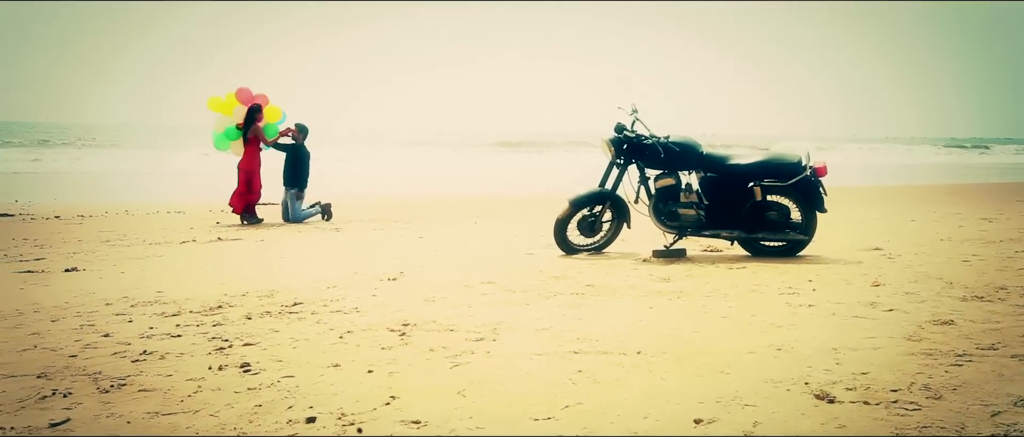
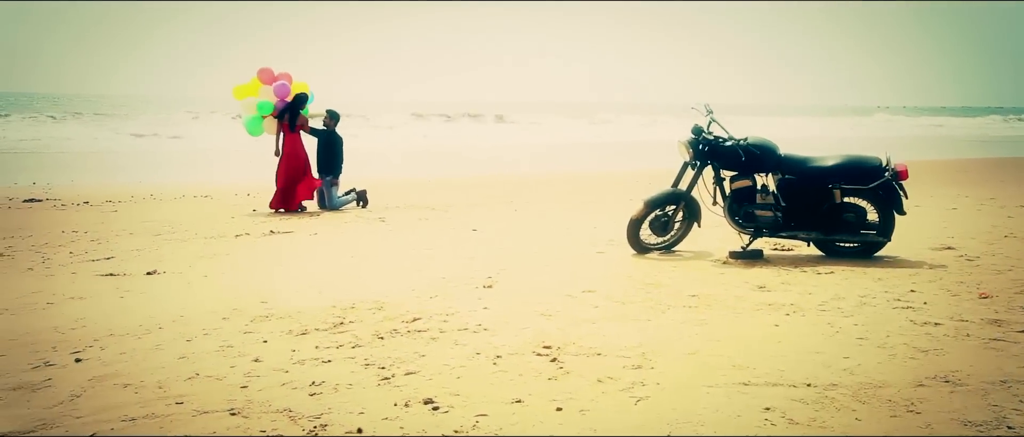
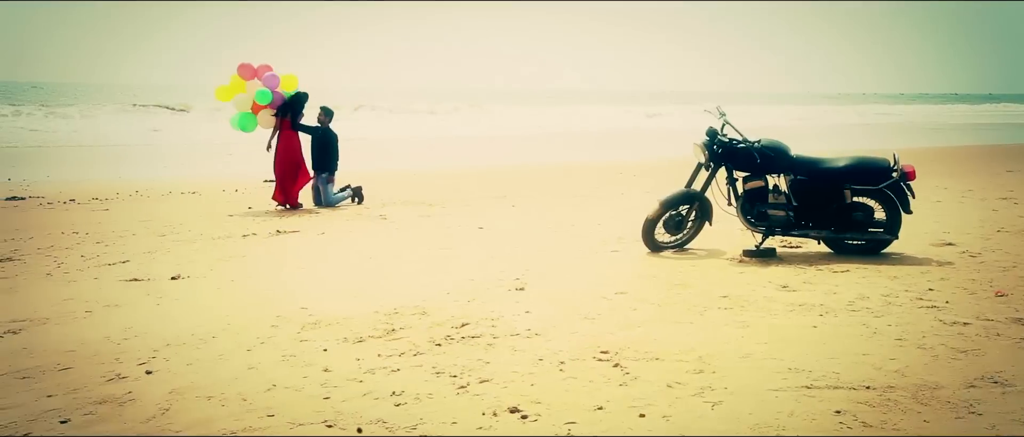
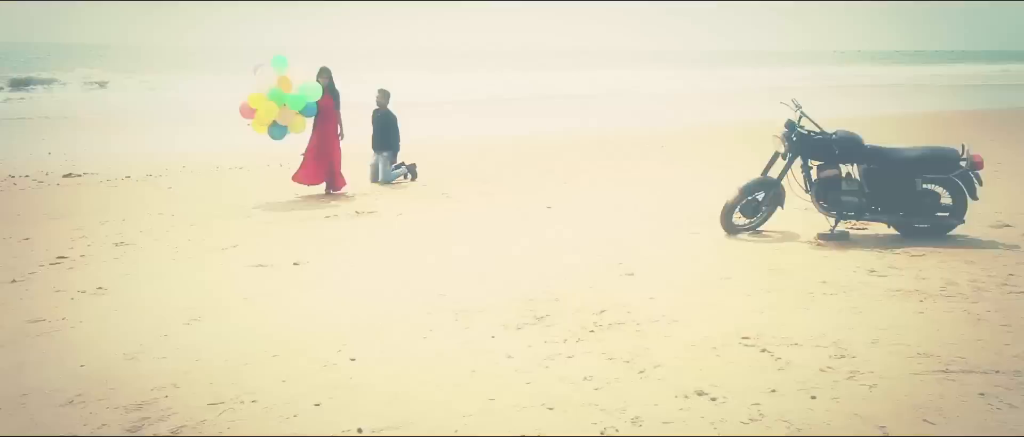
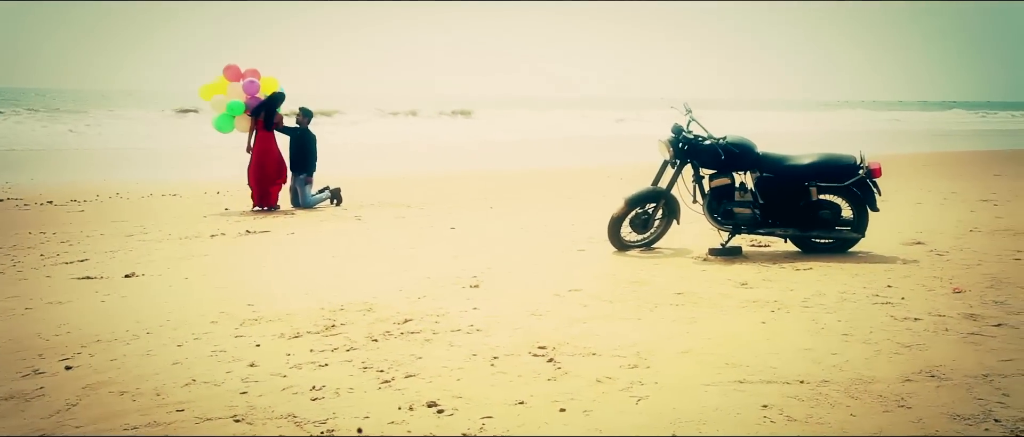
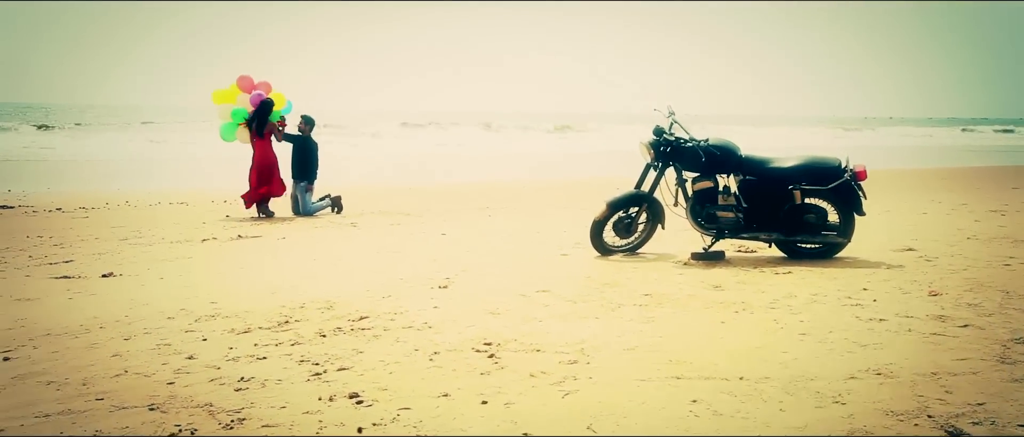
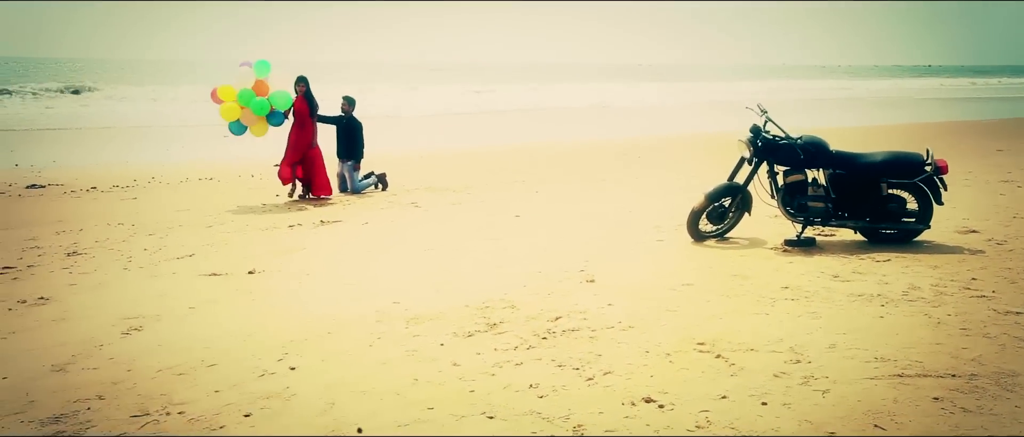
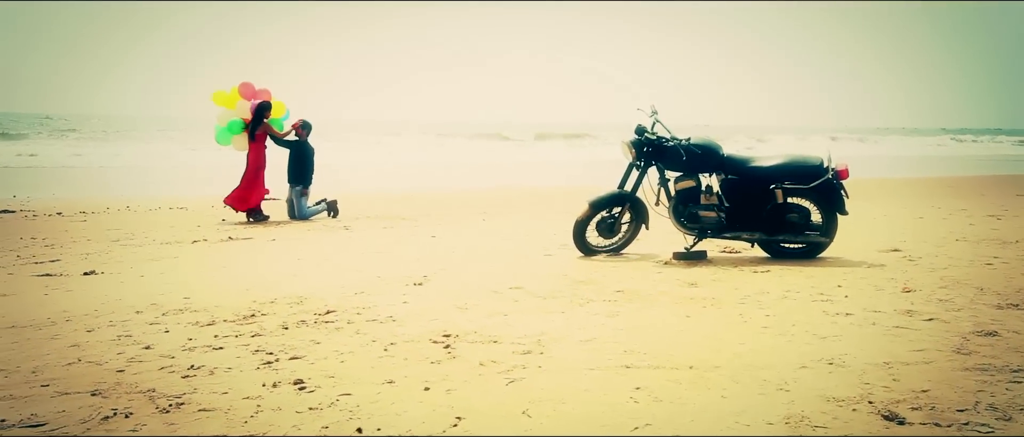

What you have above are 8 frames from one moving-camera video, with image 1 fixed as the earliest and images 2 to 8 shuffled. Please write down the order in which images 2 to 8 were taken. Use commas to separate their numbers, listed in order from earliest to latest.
8, 6, 2, 5, 3, 7, 4
